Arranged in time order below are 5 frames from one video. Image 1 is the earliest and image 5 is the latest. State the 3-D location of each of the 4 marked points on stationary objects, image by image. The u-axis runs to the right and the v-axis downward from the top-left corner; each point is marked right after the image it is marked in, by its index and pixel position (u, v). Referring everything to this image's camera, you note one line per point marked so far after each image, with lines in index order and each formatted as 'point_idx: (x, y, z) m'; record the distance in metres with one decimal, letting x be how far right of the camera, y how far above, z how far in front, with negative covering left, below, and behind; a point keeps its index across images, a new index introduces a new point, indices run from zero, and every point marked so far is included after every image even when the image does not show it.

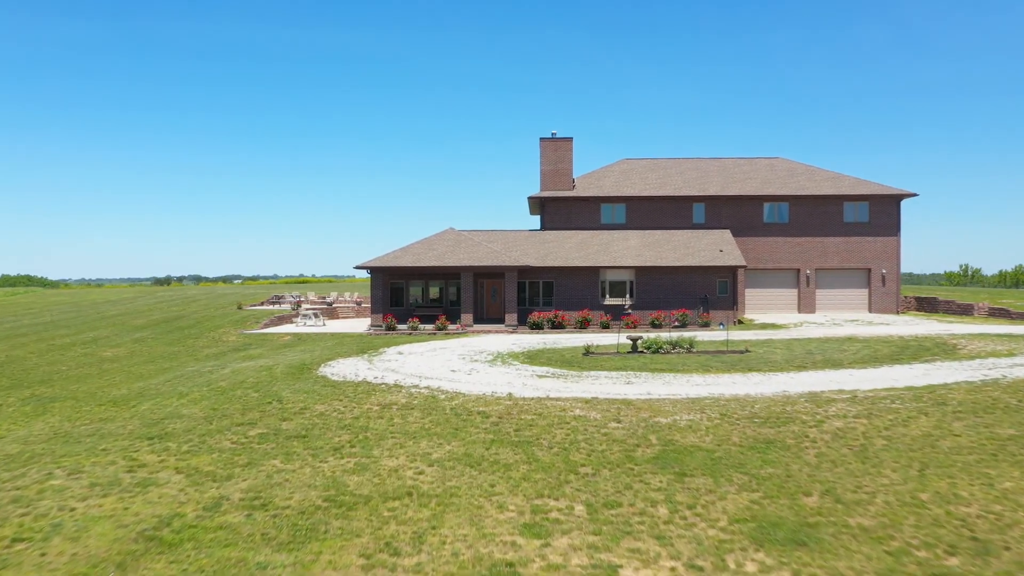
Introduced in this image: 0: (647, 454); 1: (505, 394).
0: (+2.4, -2.9, +10.4) m
1: (-0.2, -2.5, +14.1) m
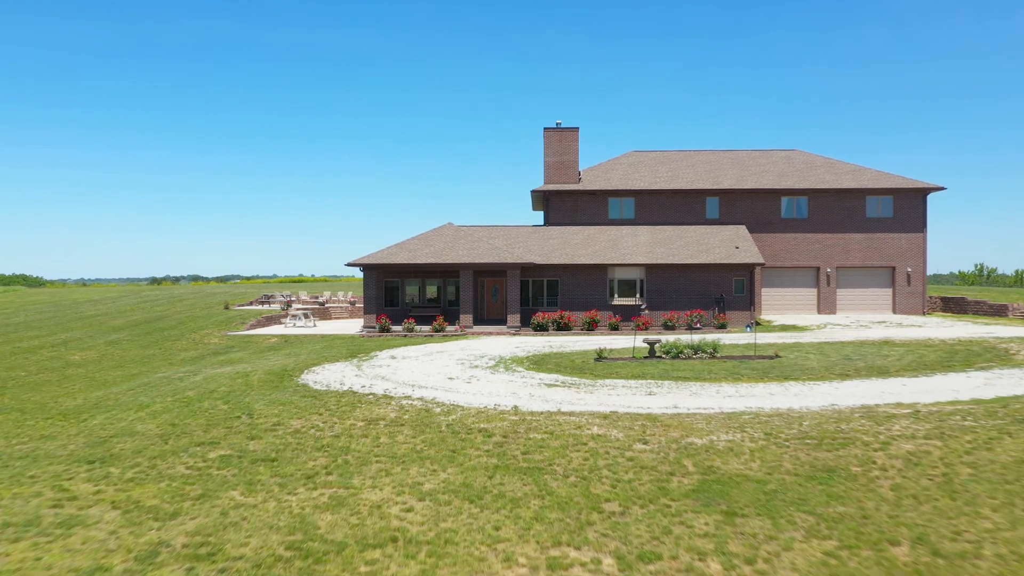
0: (+2.5, -2.8, +8.6) m
1: (-0.1, -2.4, +12.2) m
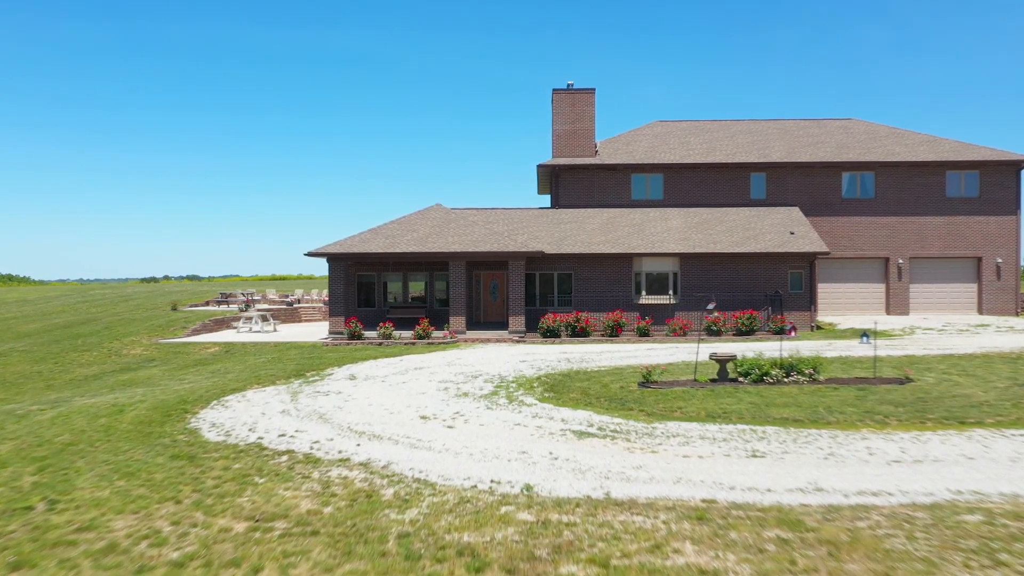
0: (+2.6, -2.7, +3.2) m
1: (+0.1, -2.3, +6.8) m
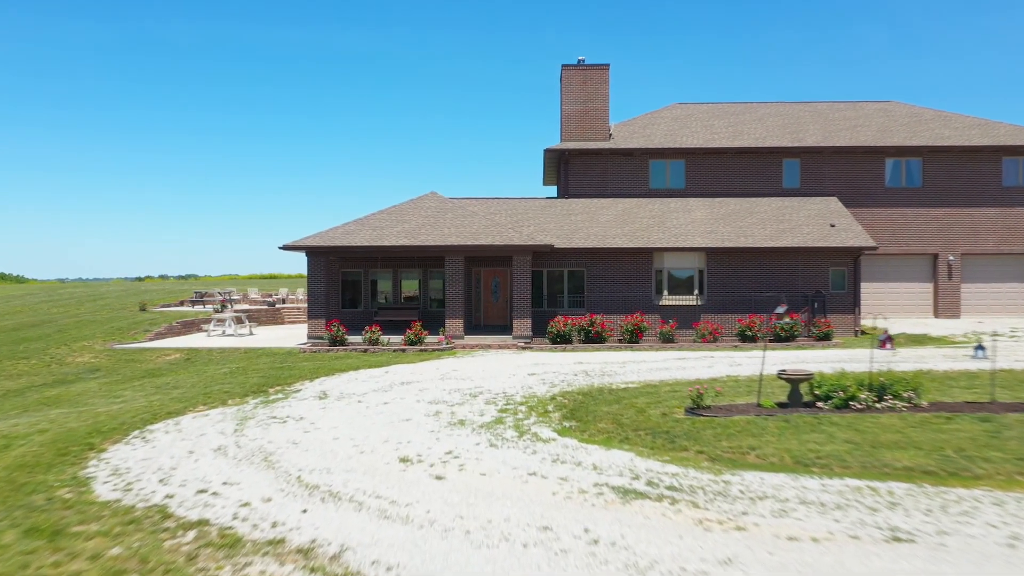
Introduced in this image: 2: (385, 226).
0: (+2.7, -2.7, +0.6) m
1: (+0.2, -2.2, +4.2) m
2: (-4.2, +2.1, +20.0) m
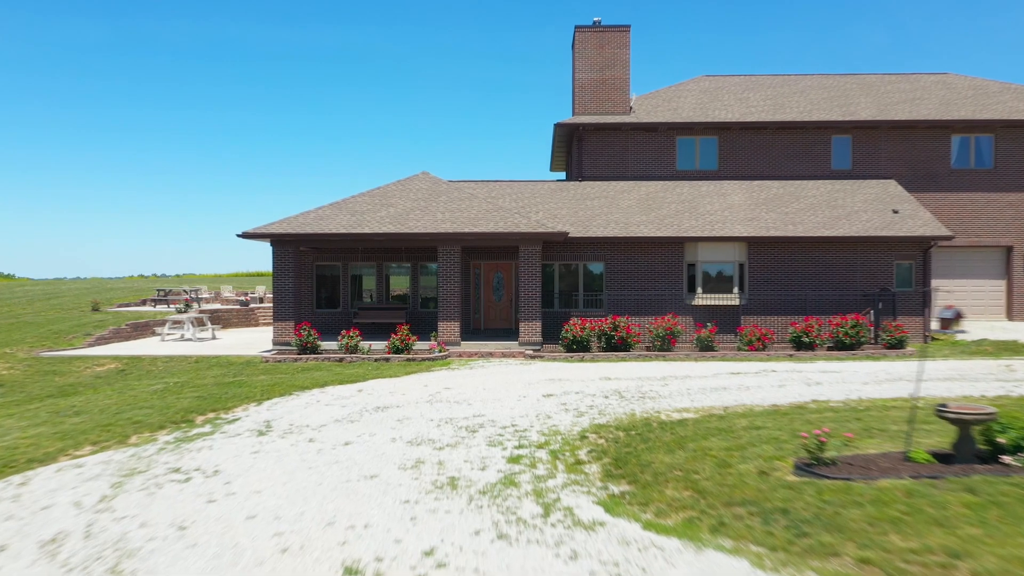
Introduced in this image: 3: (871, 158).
0: (+2.9, -2.6, -2.5) m
1: (+0.4, -2.2, +1.1) m
2: (-4.0, +2.2, +16.9) m
3: (+11.5, +4.2, +19.2) m
